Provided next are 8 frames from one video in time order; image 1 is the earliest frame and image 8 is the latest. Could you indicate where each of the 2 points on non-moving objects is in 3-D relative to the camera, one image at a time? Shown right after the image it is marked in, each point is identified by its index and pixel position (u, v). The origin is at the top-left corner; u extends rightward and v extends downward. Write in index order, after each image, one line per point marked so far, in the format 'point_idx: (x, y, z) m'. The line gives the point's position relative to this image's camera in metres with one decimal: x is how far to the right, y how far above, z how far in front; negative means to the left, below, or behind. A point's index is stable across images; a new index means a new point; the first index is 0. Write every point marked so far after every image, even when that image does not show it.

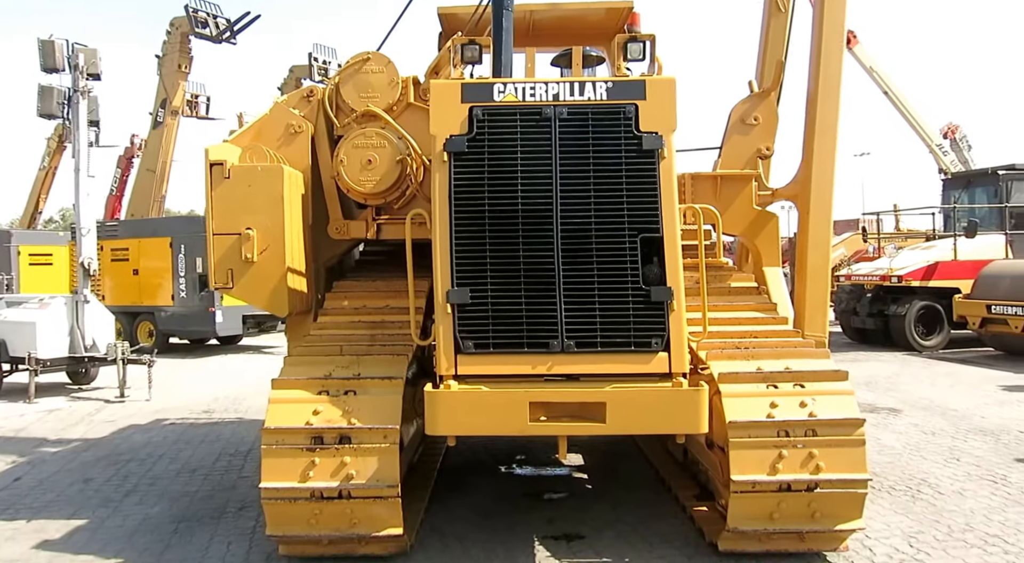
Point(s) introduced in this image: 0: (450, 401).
0: (-0.3, -0.5, +3.6) m
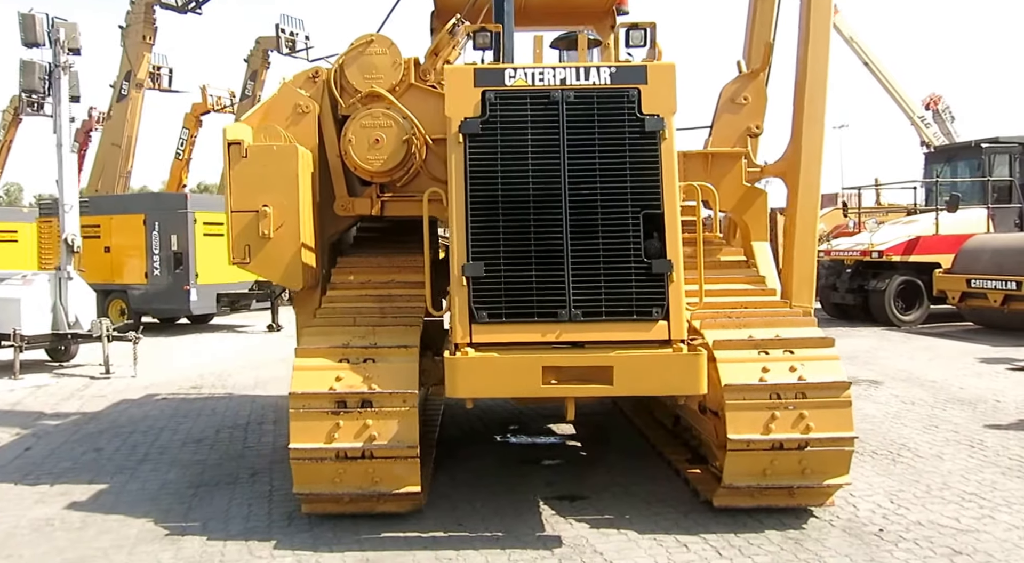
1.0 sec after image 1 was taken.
0: (-0.2, -0.4, +3.8) m
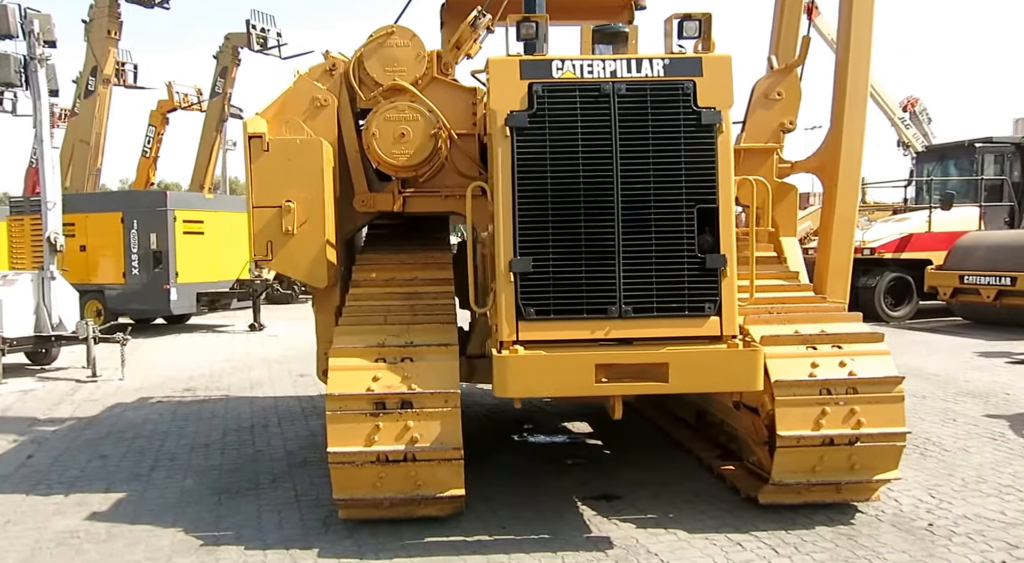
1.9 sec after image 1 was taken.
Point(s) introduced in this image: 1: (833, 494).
0: (0.0, -0.4, +3.7) m
1: (+1.8, -1.2, +4.6) m
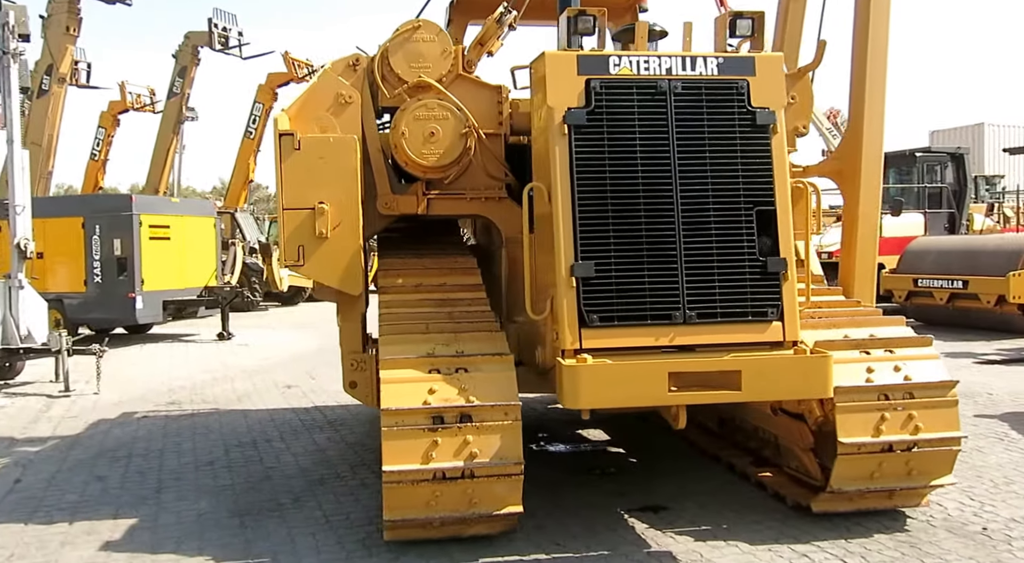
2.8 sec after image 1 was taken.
0: (+0.3, -0.4, +3.5) m
1: (+2.1, -1.2, +4.5) m
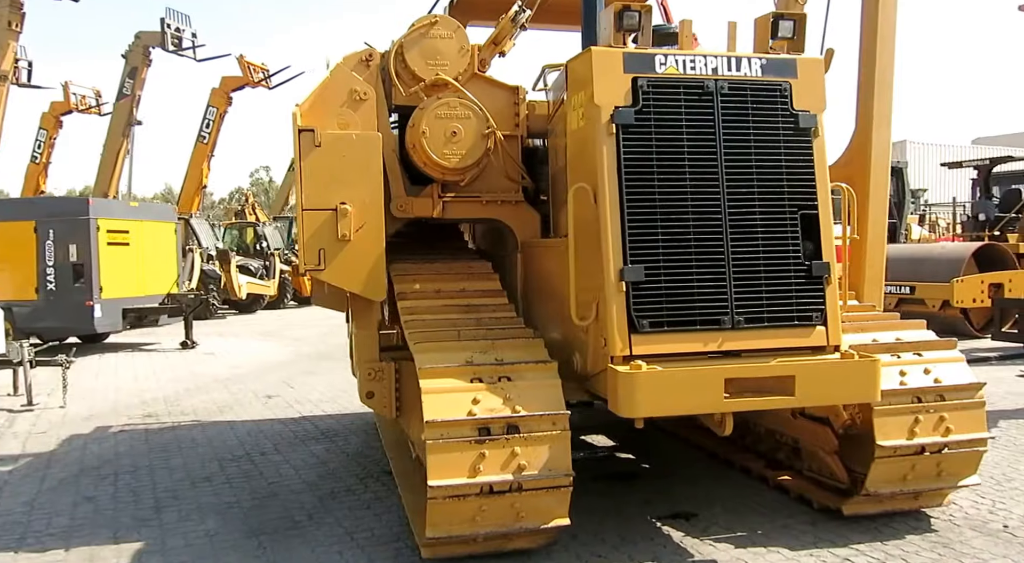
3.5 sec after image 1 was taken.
0: (+0.6, -0.4, +3.4) m
1: (+2.2, -1.2, +4.5) m
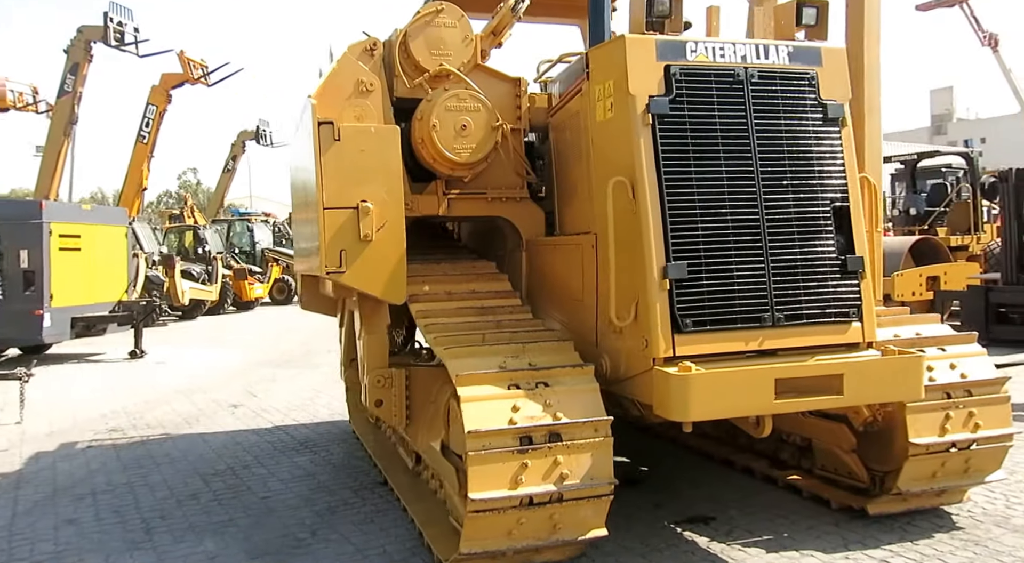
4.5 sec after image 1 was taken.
0: (+0.8, -0.4, +3.3) m
1: (+2.3, -1.2, +4.5) m
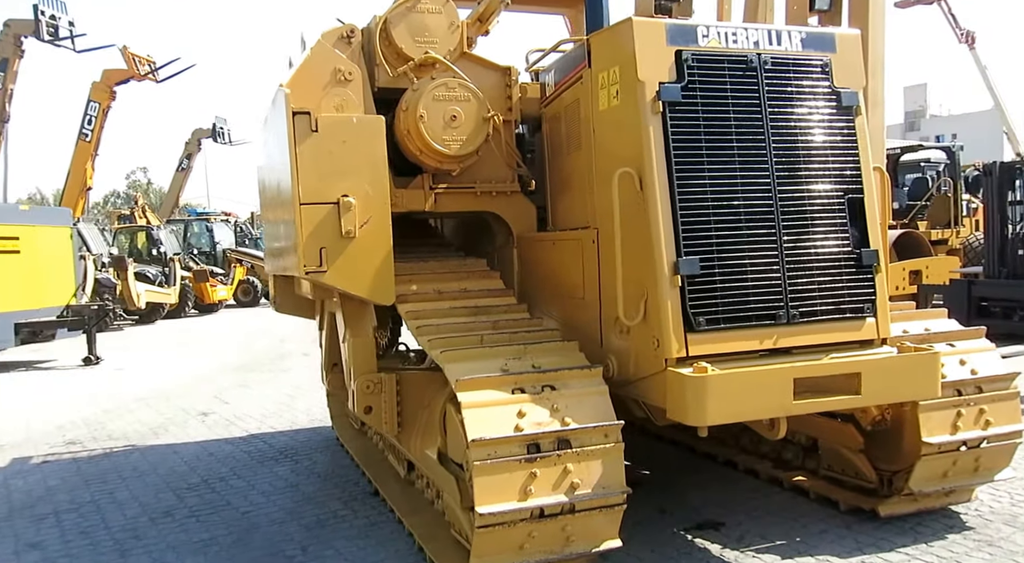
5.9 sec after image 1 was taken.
0: (+0.8, -0.4, +3.1) m
1: (+2.3, -1.2, +4.3) m
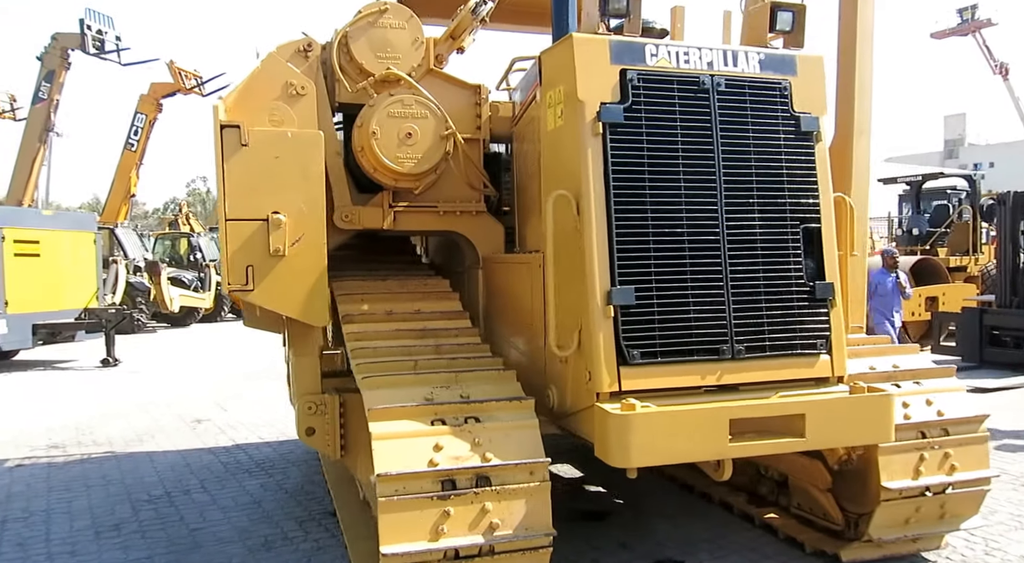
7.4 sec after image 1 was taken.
0: (+0.5, -0.5, +2.9) m
1: (+2.0, -1.3, +4.1) m
